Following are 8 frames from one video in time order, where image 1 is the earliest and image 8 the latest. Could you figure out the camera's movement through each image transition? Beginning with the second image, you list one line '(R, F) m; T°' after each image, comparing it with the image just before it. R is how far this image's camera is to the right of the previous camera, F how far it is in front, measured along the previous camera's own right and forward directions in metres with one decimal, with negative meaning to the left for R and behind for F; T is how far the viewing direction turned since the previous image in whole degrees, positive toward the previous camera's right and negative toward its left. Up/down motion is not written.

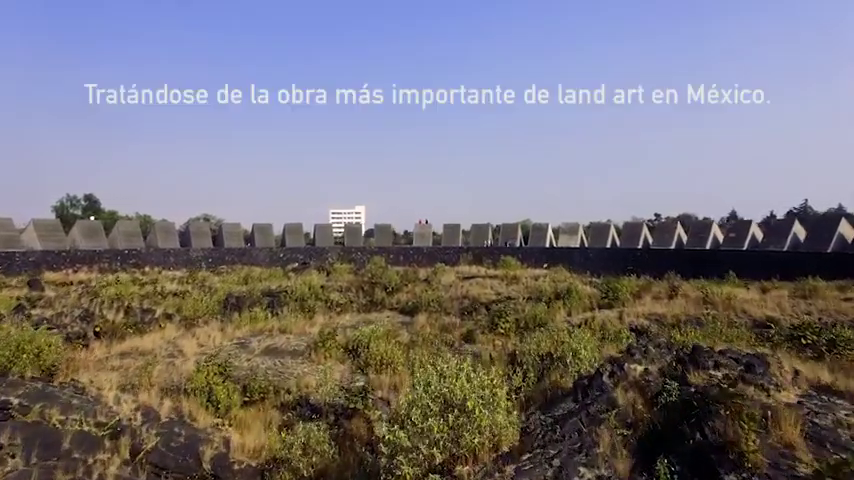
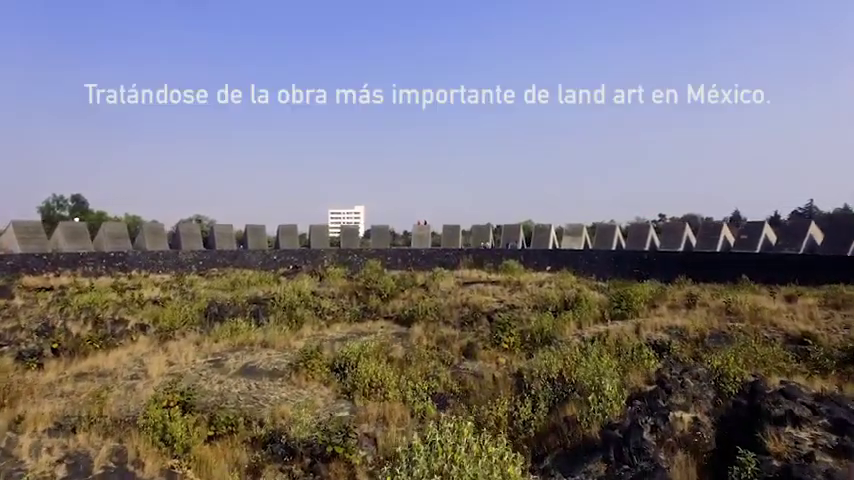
(+0.1, +1.2) m; 0°
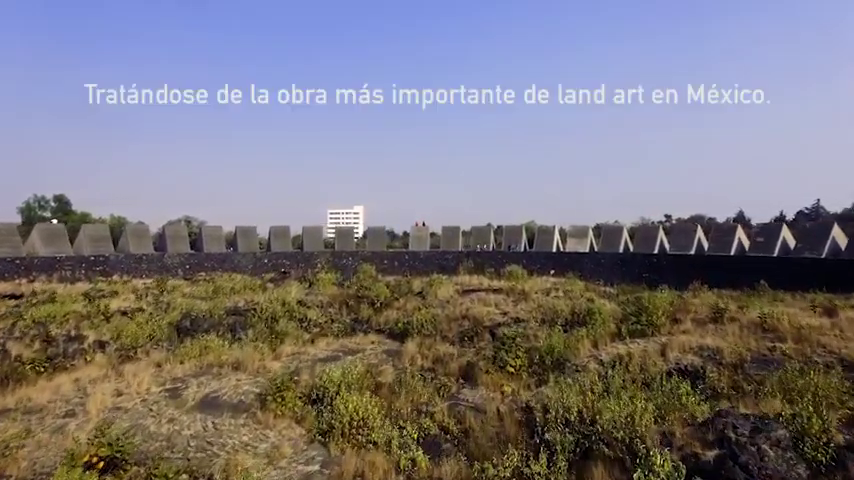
(+0.1, +1.5) m; 0°
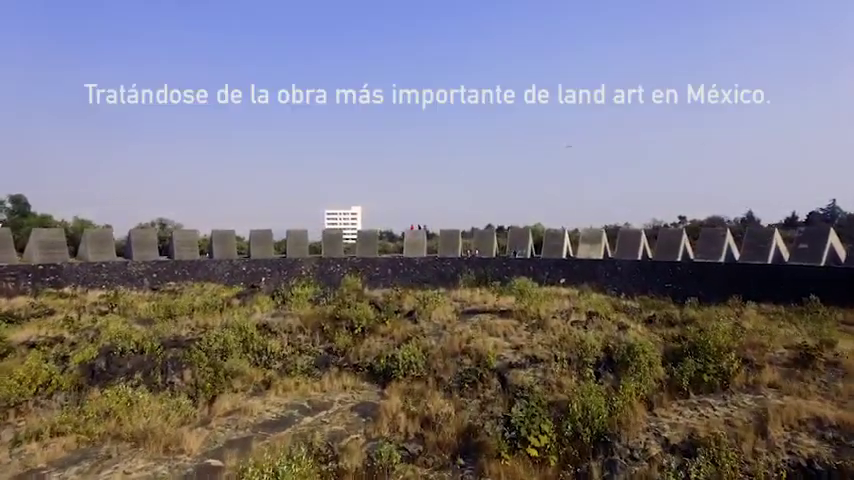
(+0.2, +3.2) m; 0°
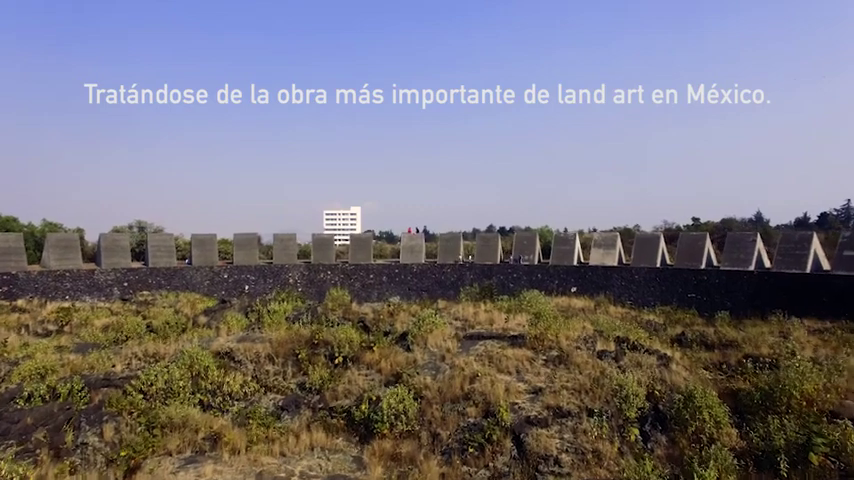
(+0.1, +2.4) m; 0°
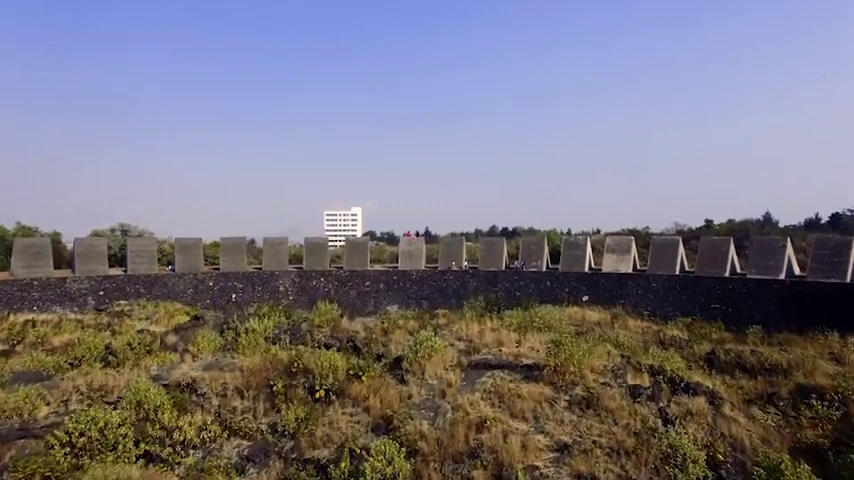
(+0.1, +1.9) m; 0°
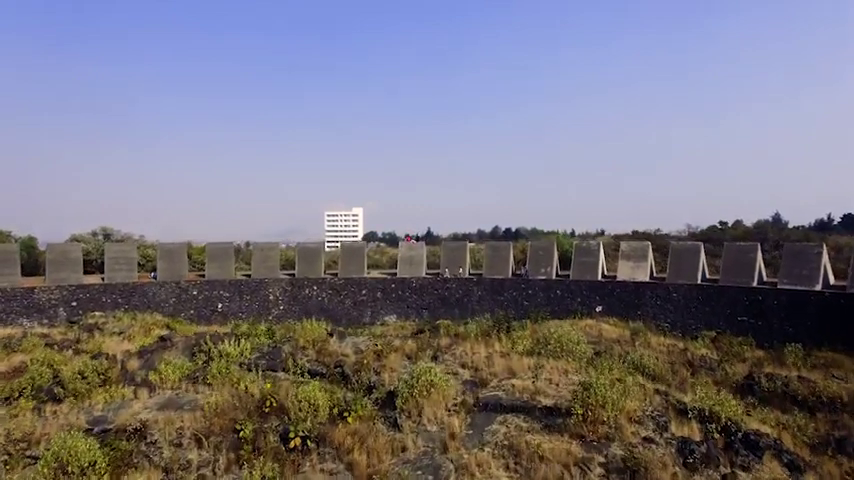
(+0.1, +1.8) m; 0°
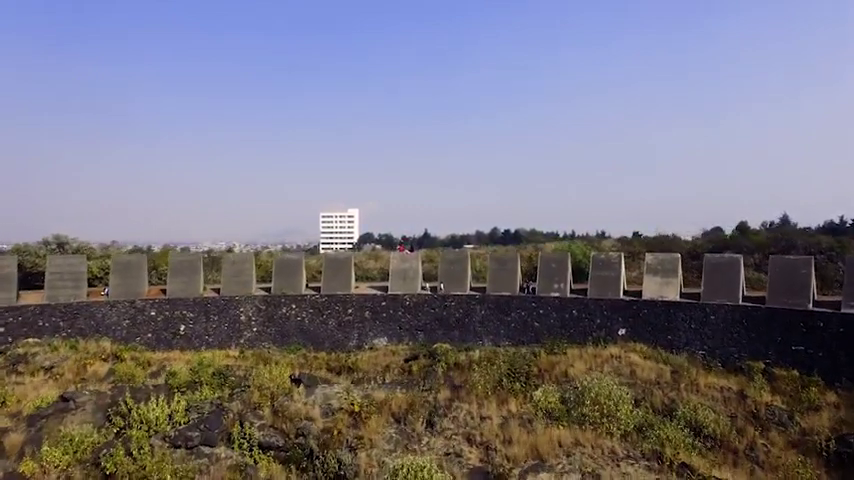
(+0.1, +3.2) m; 0°
